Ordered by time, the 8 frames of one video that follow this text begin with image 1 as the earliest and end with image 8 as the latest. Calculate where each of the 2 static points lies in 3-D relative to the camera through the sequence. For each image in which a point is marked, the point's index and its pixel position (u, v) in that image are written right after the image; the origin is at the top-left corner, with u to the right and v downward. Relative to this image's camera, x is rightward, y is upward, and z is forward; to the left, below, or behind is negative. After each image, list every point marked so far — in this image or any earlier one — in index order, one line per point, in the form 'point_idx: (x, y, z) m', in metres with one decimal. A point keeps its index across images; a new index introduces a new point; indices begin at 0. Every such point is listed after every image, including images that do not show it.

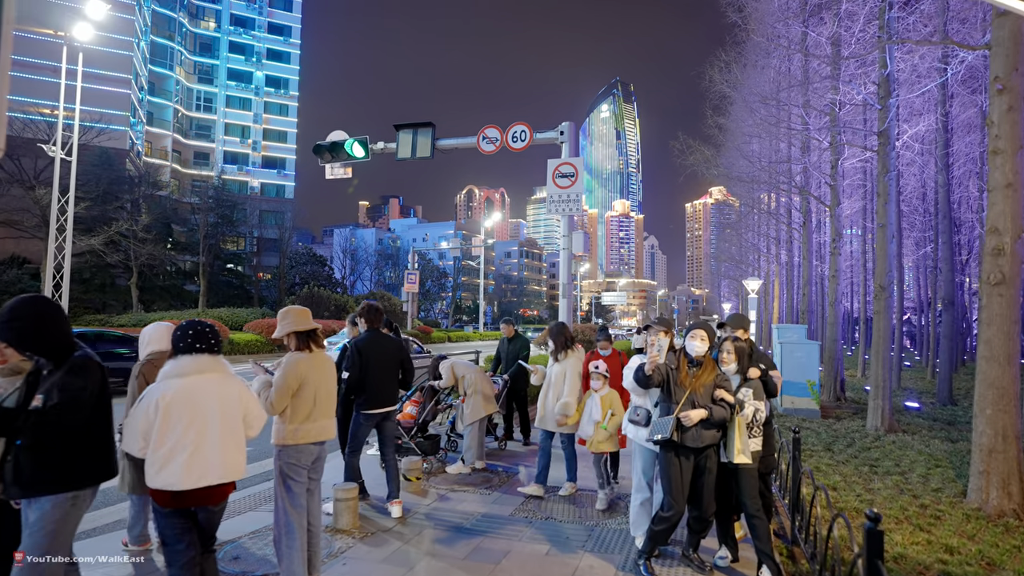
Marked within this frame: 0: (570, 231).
0: (+1.3, +1.2, +12.7) m
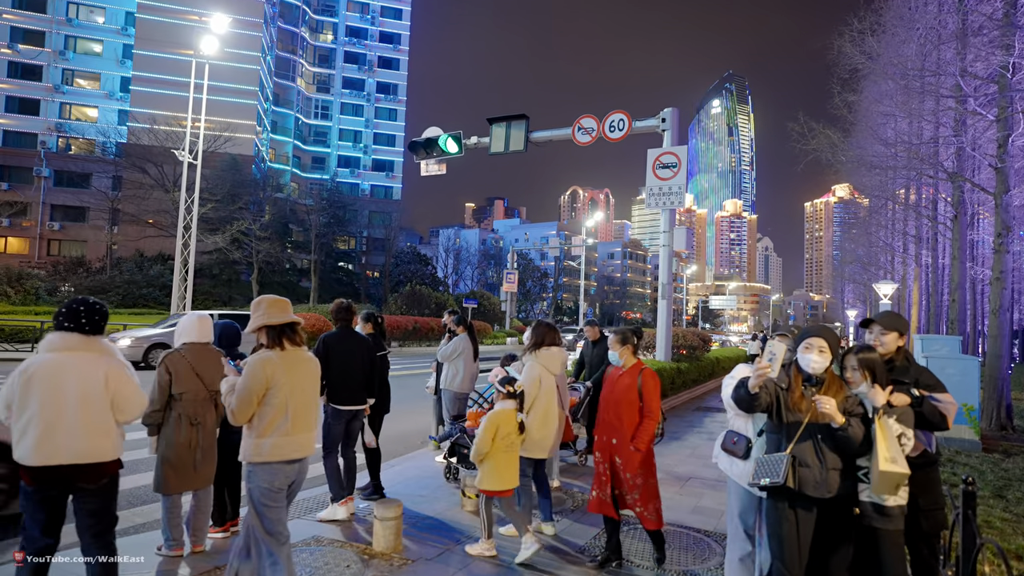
0: (+3.2, +1.2, +11.5) m
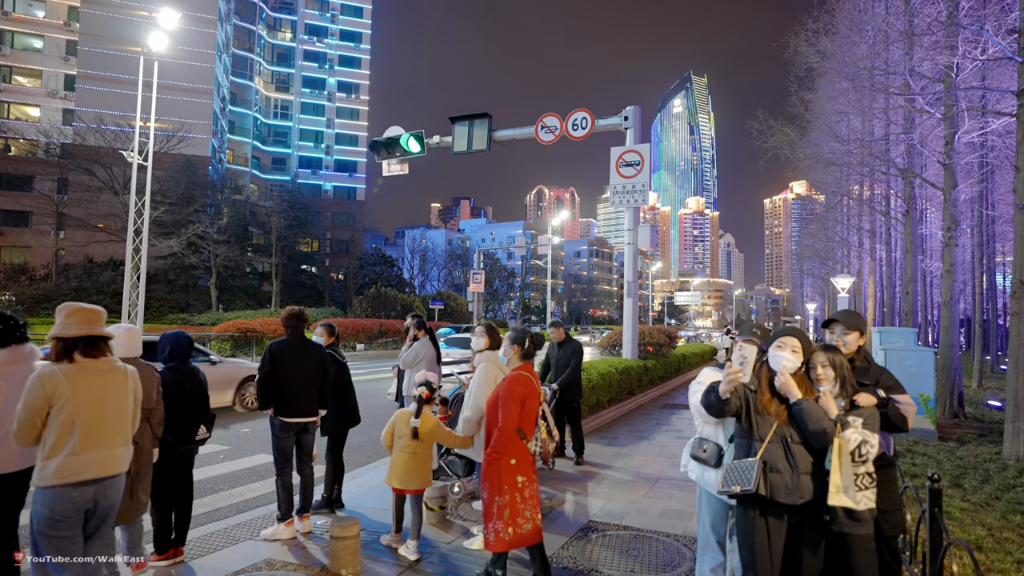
0: (+2.4, +1.2, +11.5) m
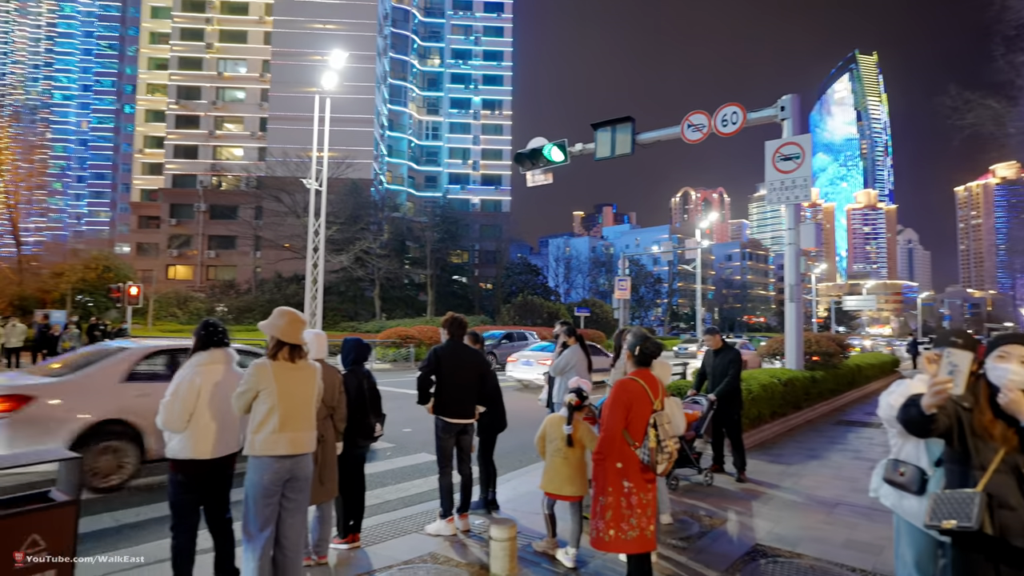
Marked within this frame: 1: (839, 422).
0: (+5.2, +1.2, +10.5) m
1: (+6.6, -2.7, +11.6) m
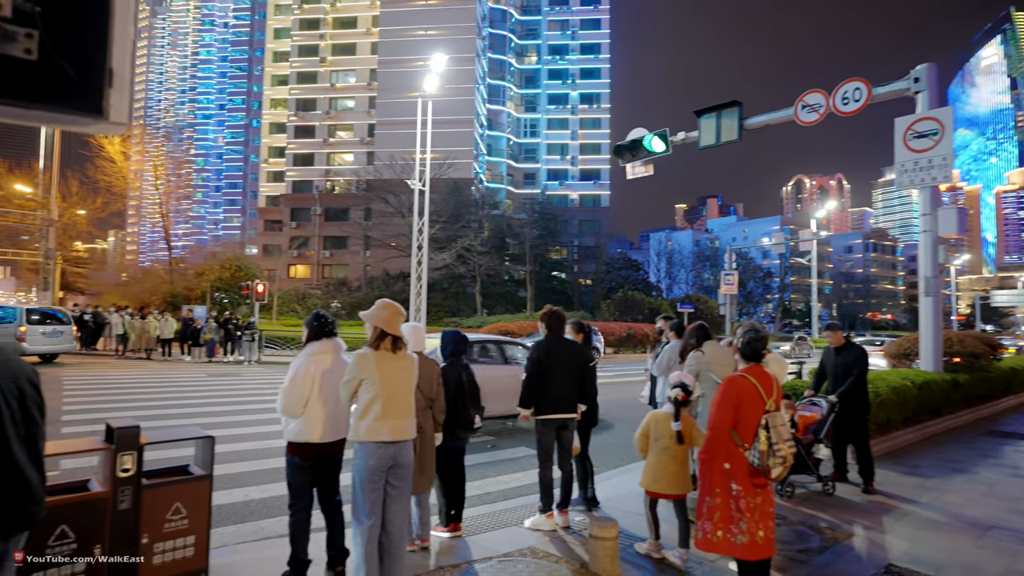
0: (+6.9, +1.3, +9.4) m
1: (+8.5, -2.5, +10.3) m
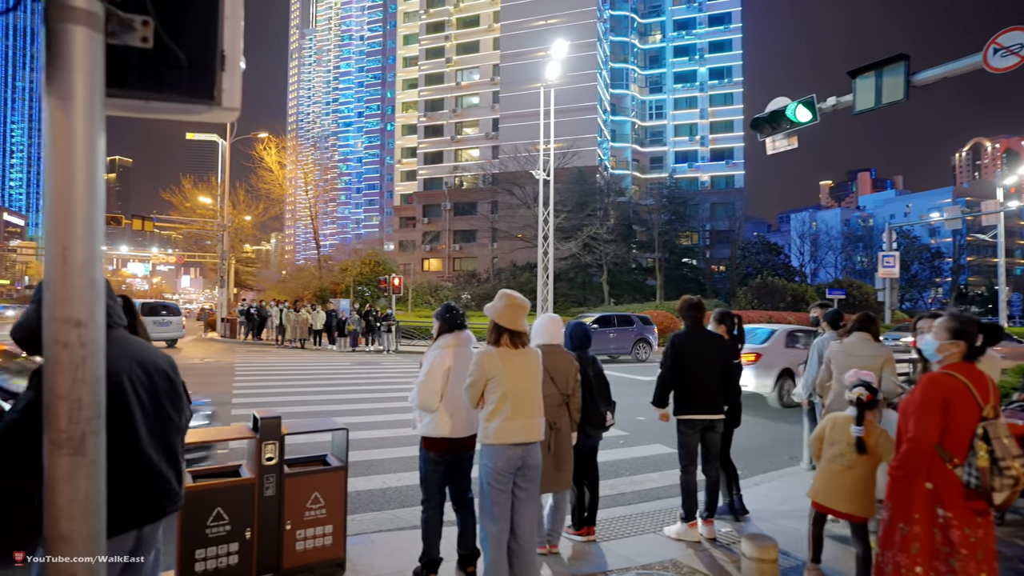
0: (+8.7, +1.6, +7.4) m
1: (+10.5, -2.2, +7.9) m
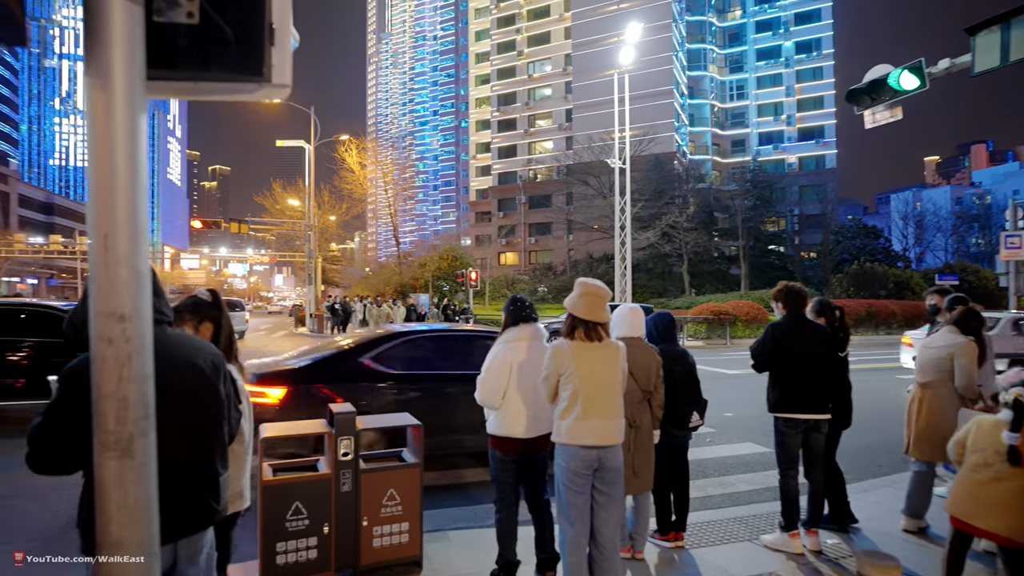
0: (+9.5, +1.9, +5.9) m
1: (+11.5, -1.9, +6.3) m
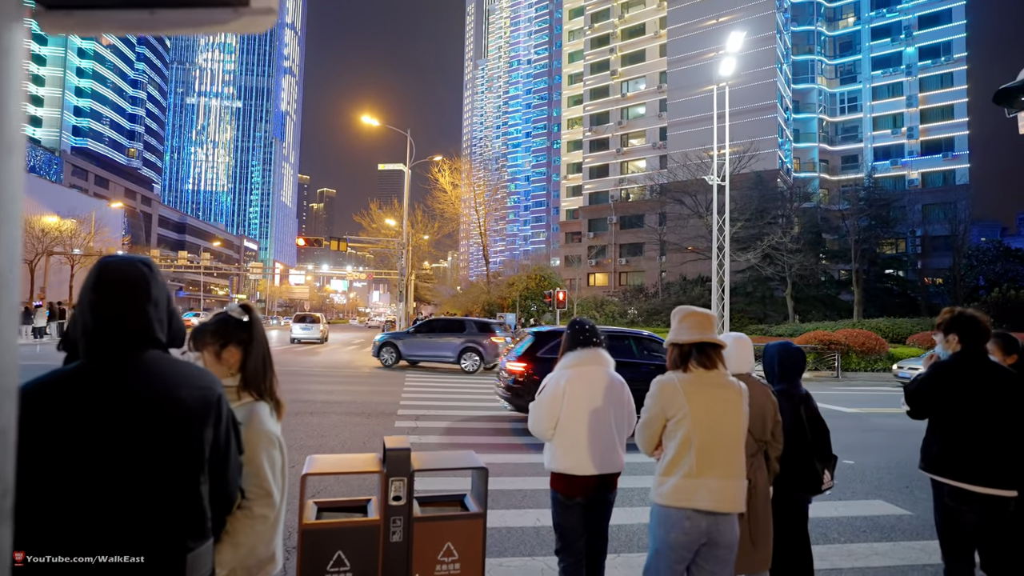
0: (+10.2, +1.5, +3.8) m
1: (+12.1, -2.3, +3.7) m
